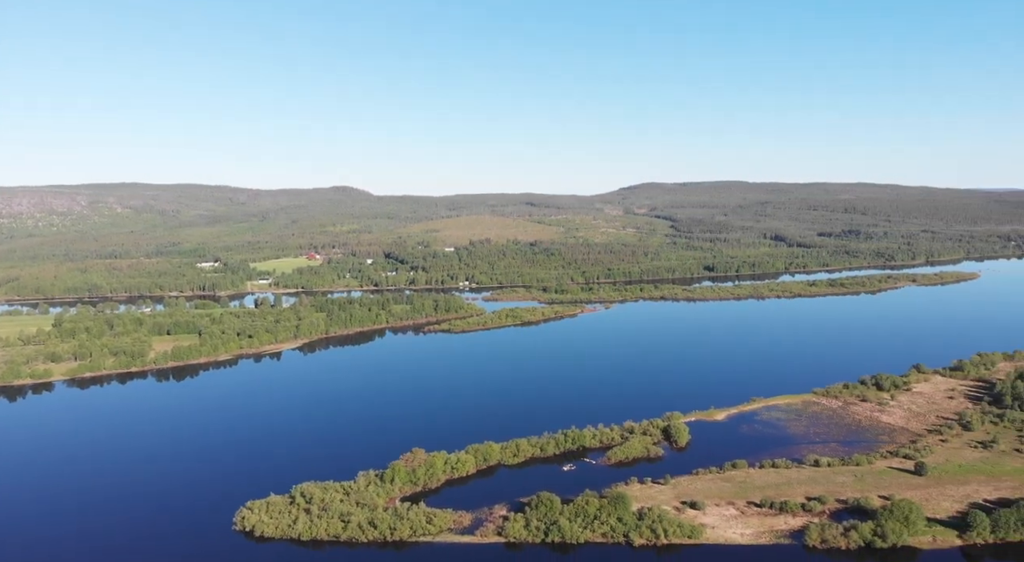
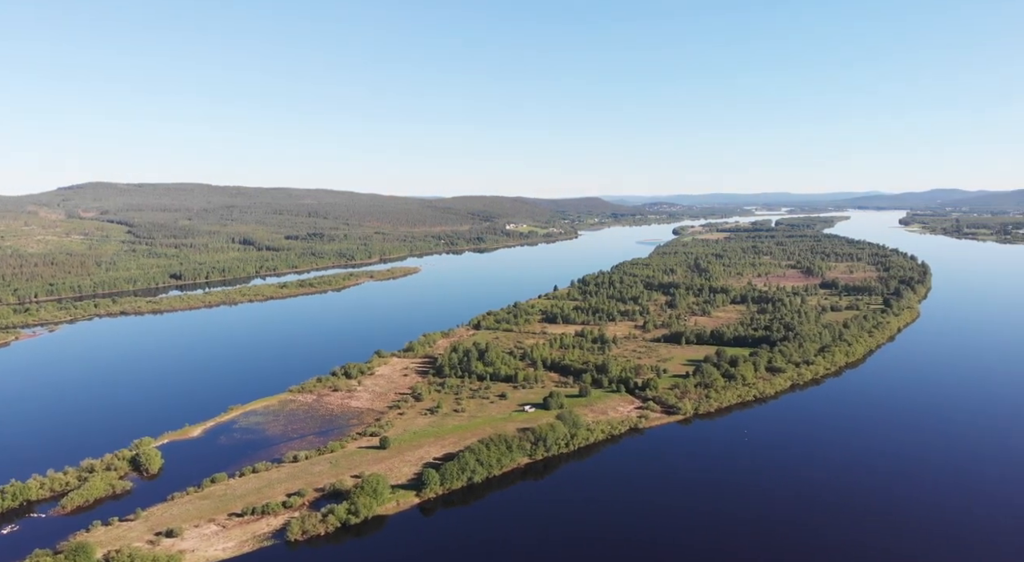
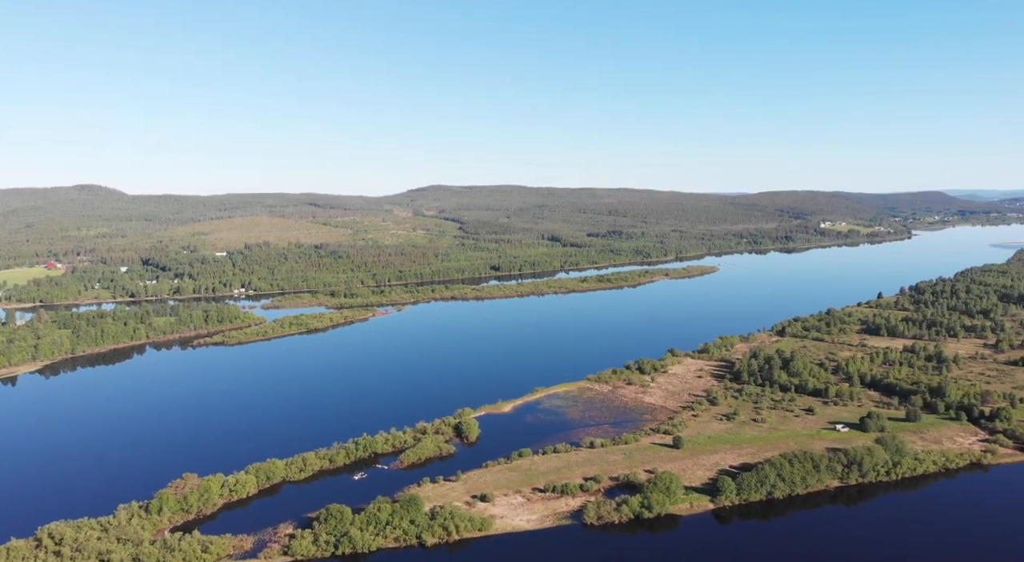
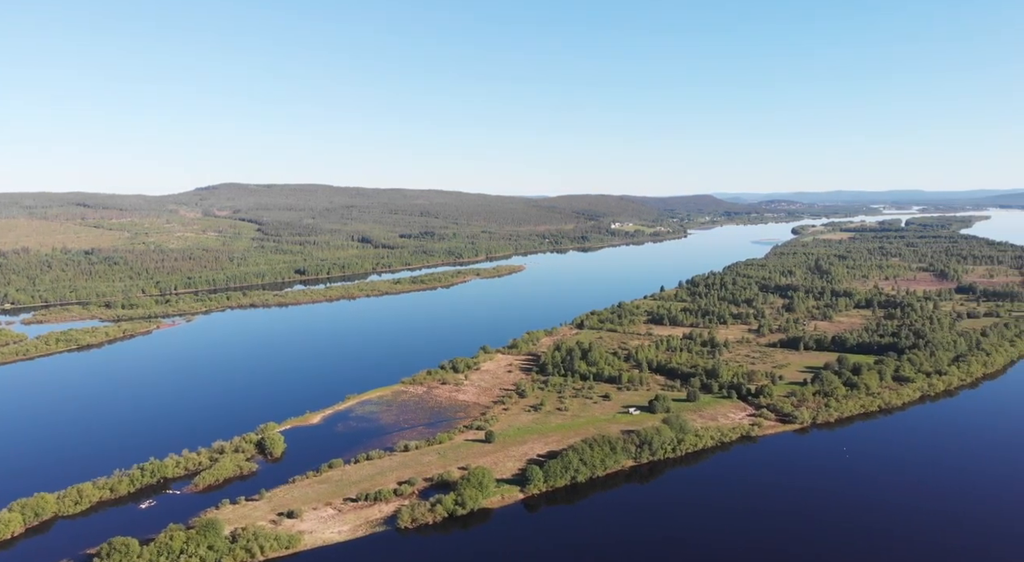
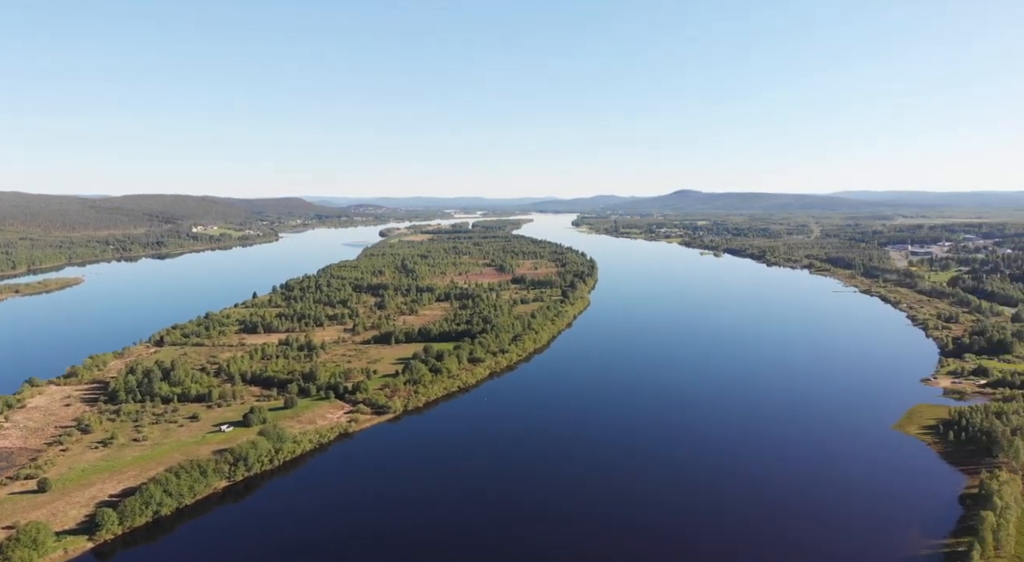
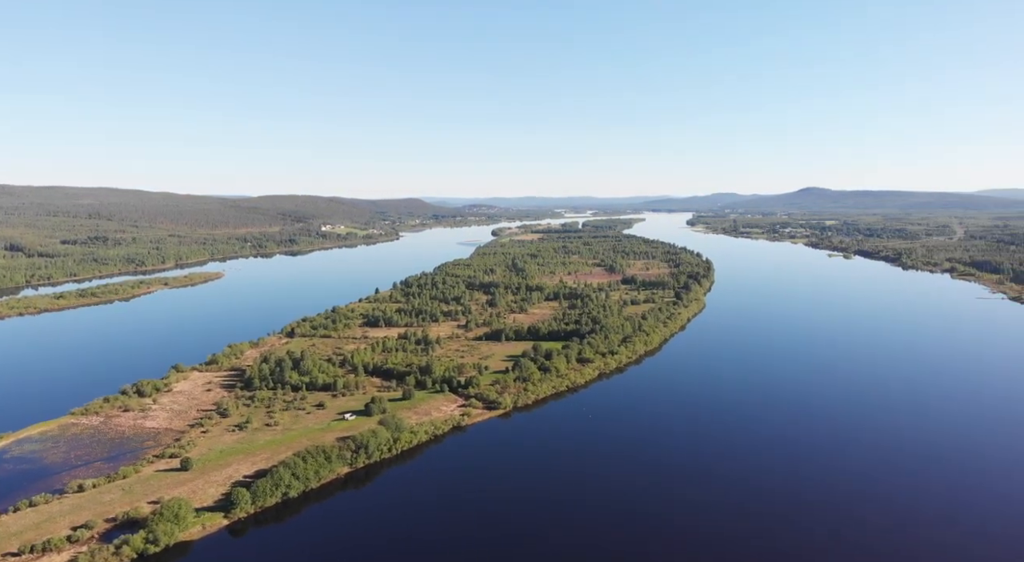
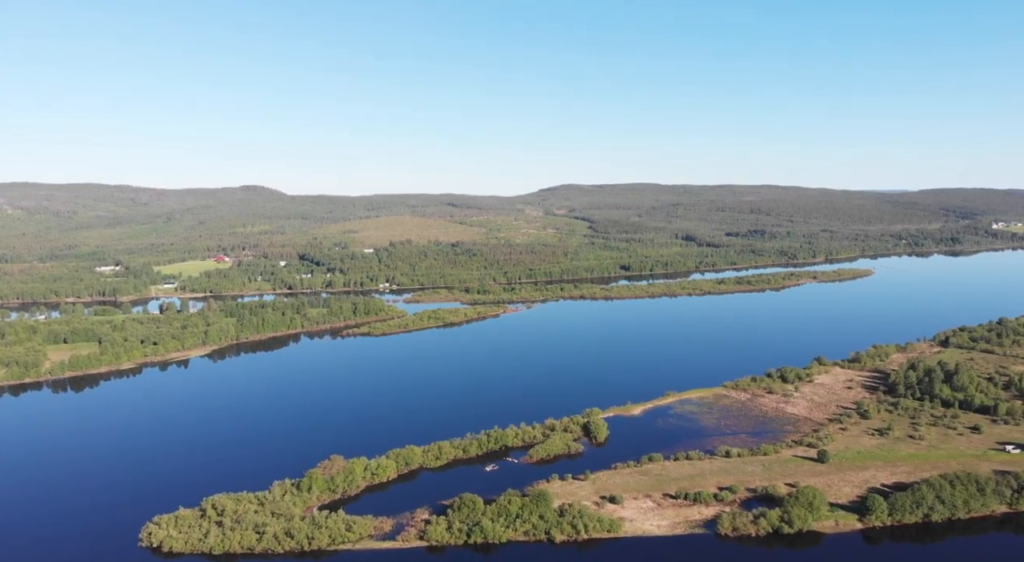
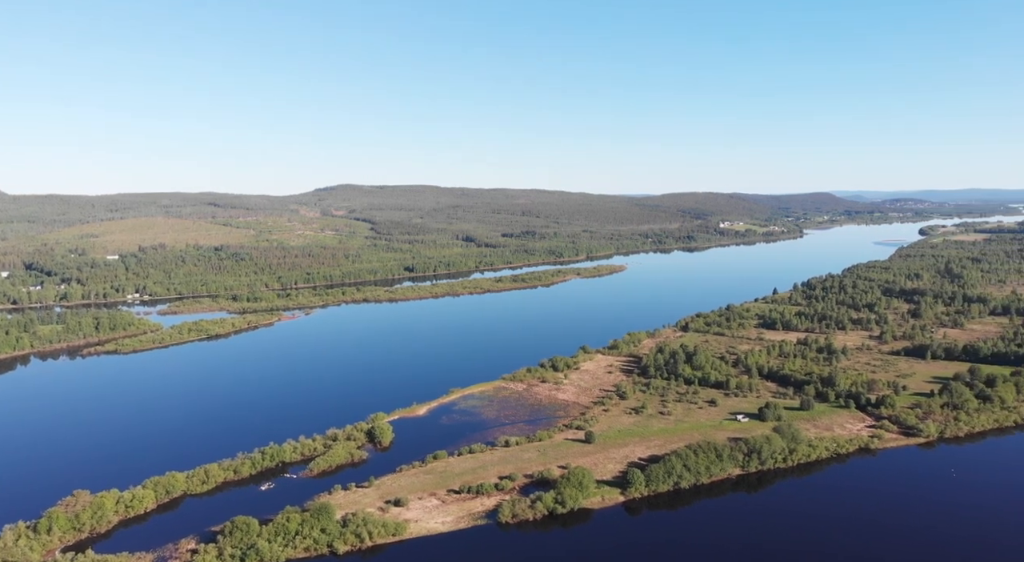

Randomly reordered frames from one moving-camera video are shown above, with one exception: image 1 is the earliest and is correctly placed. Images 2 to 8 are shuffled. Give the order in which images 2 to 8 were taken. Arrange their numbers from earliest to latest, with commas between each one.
7, 3, 8, 4, 2, 6, 5
